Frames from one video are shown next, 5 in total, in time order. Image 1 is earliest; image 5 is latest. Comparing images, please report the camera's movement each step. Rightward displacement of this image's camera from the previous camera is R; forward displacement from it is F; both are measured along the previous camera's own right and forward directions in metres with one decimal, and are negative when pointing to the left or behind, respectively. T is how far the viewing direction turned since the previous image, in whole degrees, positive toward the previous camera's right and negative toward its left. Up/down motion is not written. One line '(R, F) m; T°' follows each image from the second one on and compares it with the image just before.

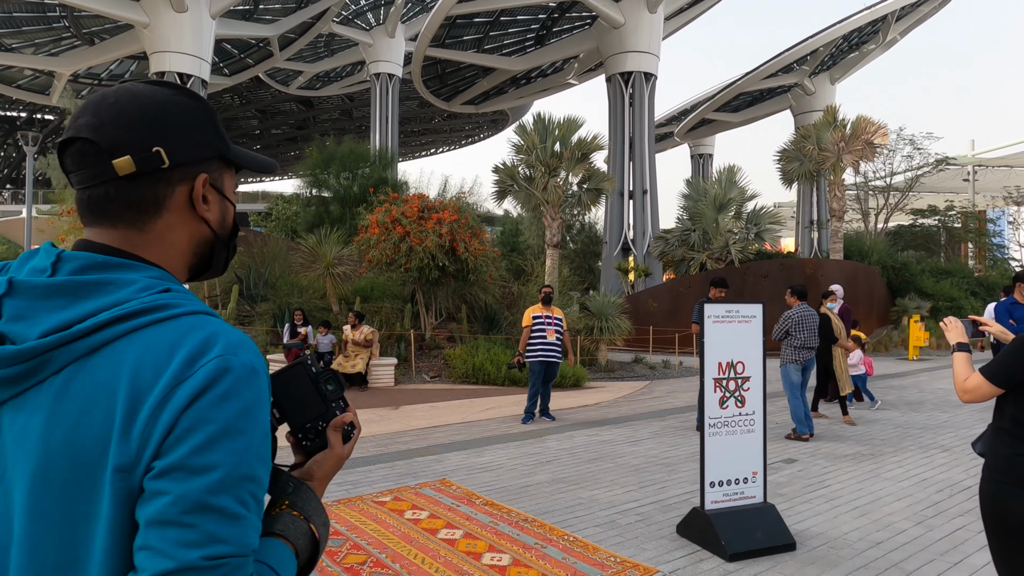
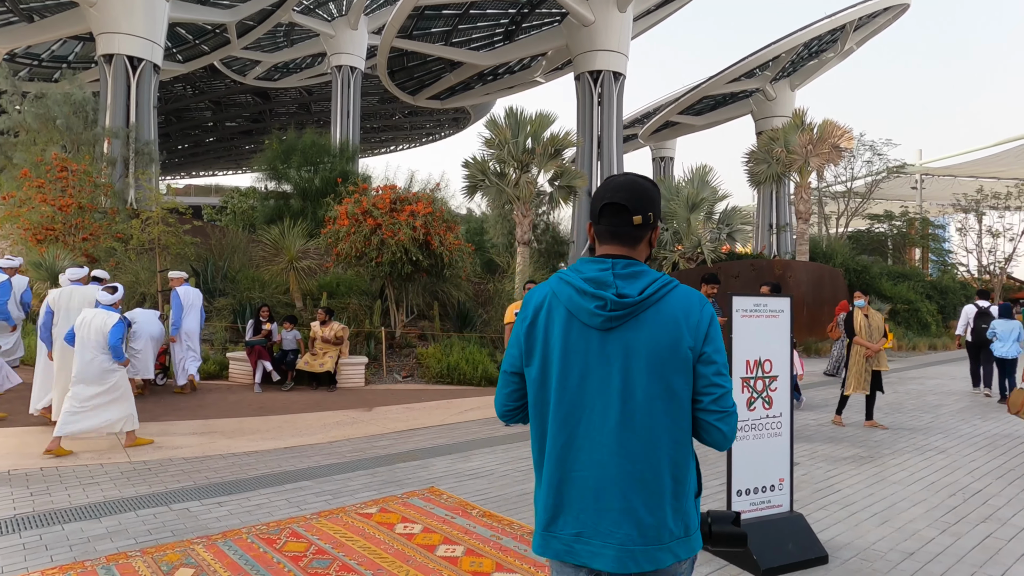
(-0.3, +0.5) m; +4°
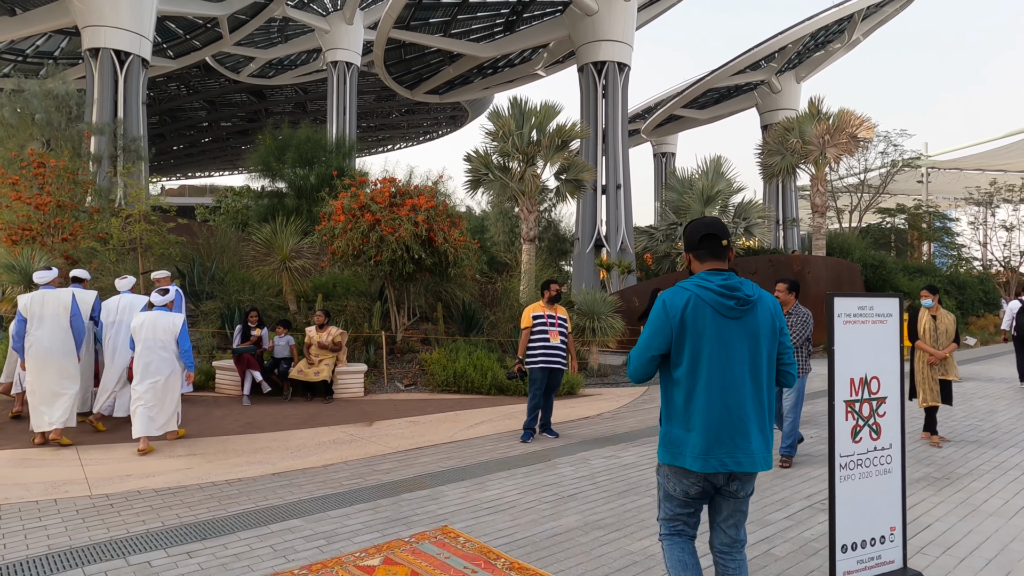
(-0.2, +0.9) m; 0°
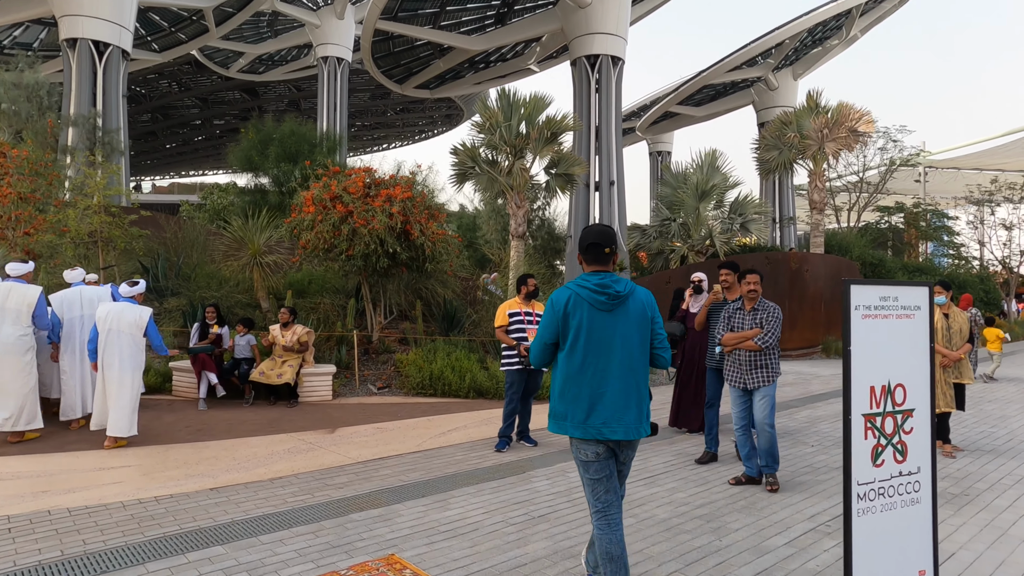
(+0.3, +0.7) m; 0°
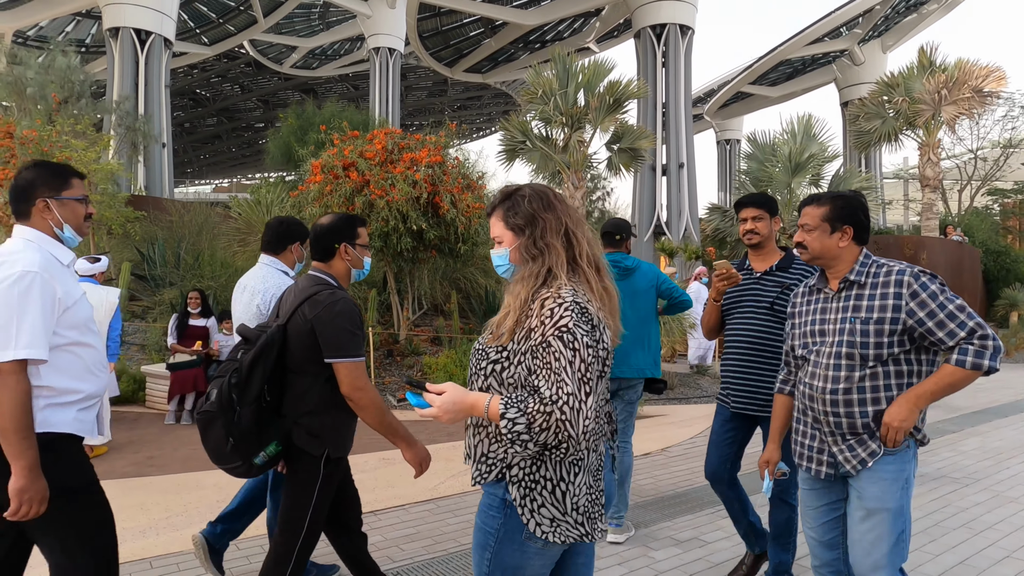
(+0.1, +2.2) m; -5°
